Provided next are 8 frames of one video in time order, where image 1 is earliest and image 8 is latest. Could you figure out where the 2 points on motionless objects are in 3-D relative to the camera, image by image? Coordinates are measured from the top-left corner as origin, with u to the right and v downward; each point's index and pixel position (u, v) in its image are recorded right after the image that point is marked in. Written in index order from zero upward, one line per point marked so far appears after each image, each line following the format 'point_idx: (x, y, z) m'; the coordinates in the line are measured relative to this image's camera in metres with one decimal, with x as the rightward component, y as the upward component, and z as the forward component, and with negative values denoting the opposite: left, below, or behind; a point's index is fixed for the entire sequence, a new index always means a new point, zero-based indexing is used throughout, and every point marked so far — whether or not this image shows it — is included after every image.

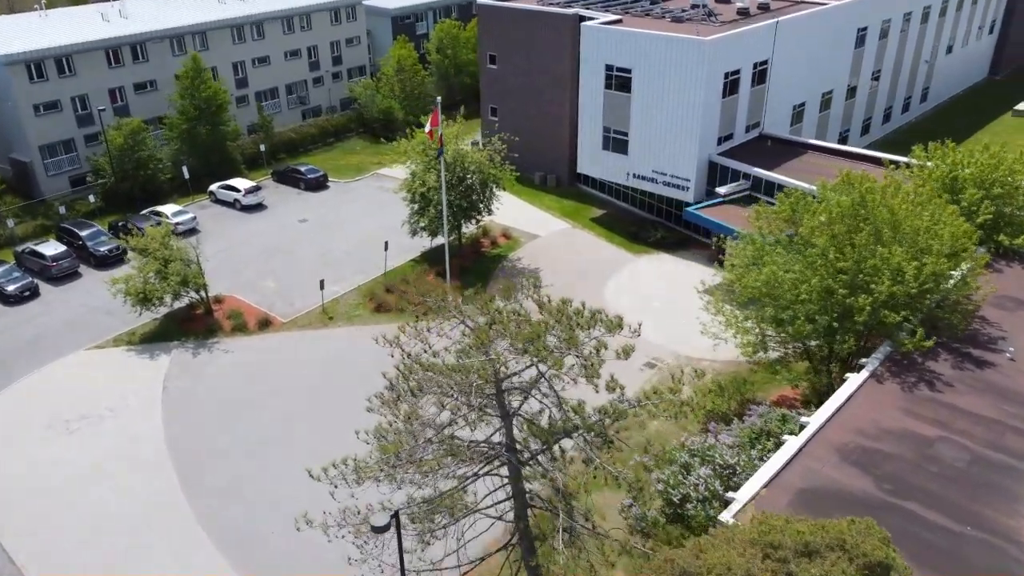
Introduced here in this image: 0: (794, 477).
0: (+6.0, -4.0, +16.8) m
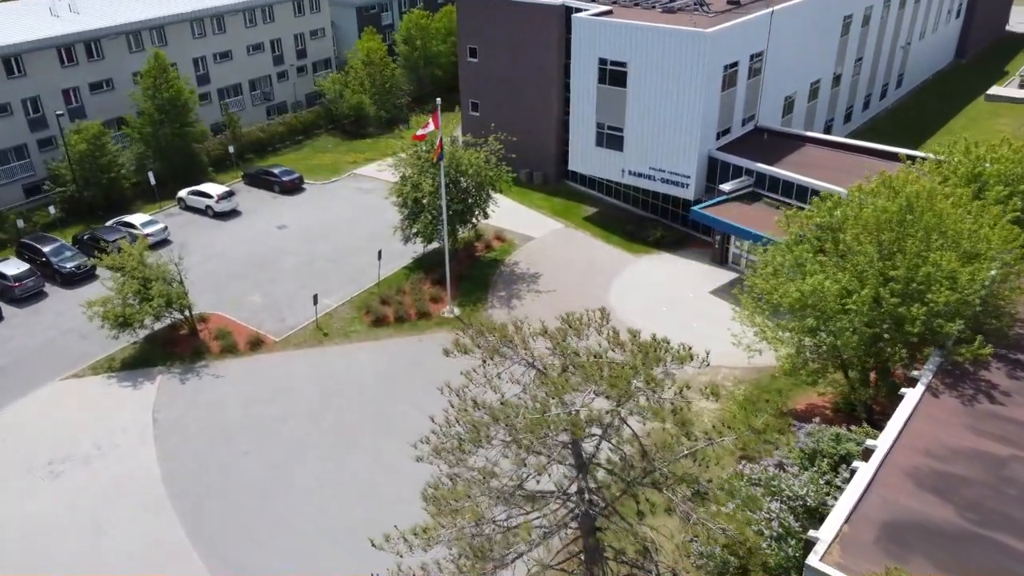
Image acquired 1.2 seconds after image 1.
0: (+7.2, -4.4, +15.8) m
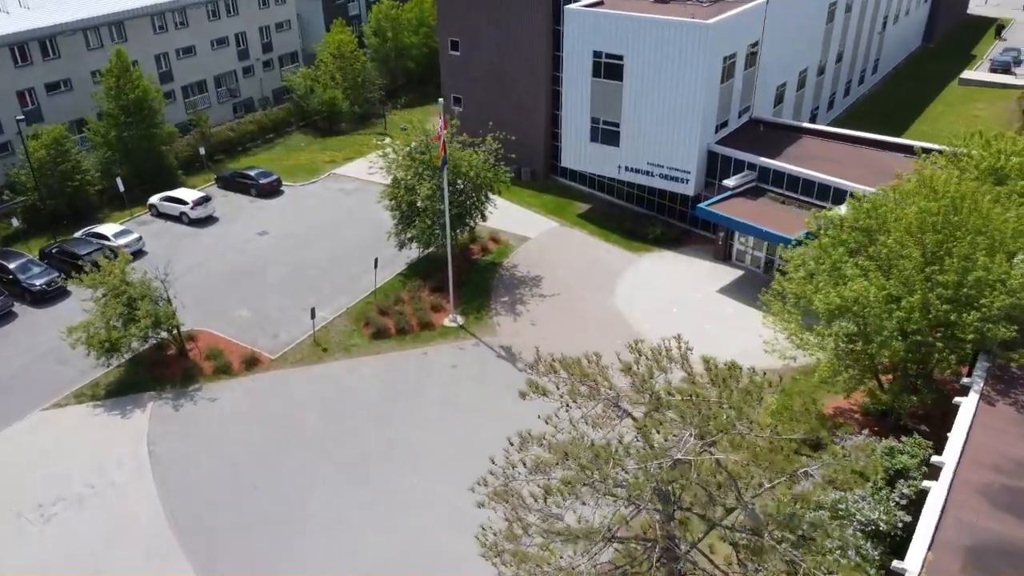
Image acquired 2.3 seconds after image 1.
0: (+8.4, -4.7, +15.0) m
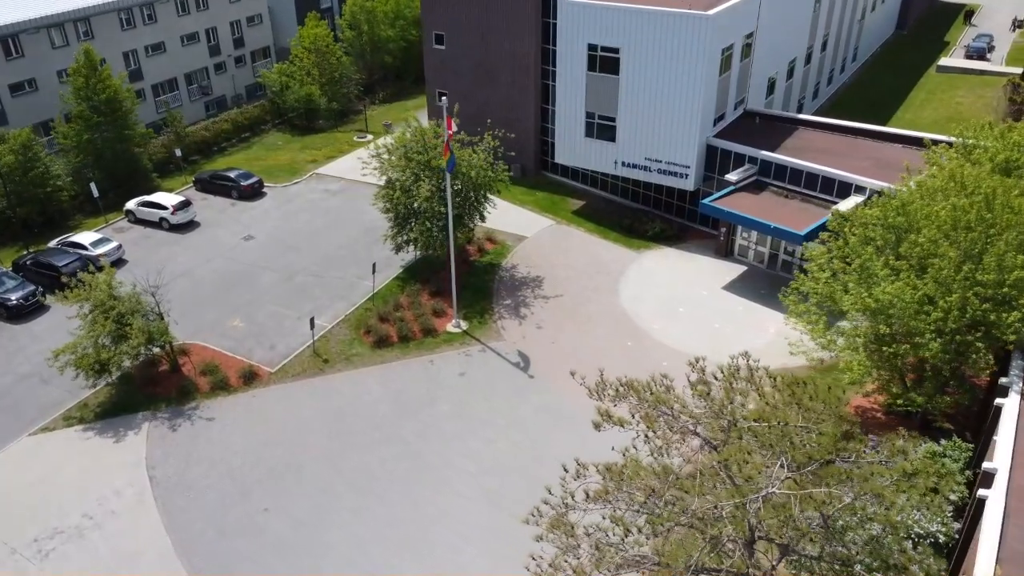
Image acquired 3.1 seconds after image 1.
0: (+9.3, -4.7, +14.6) m
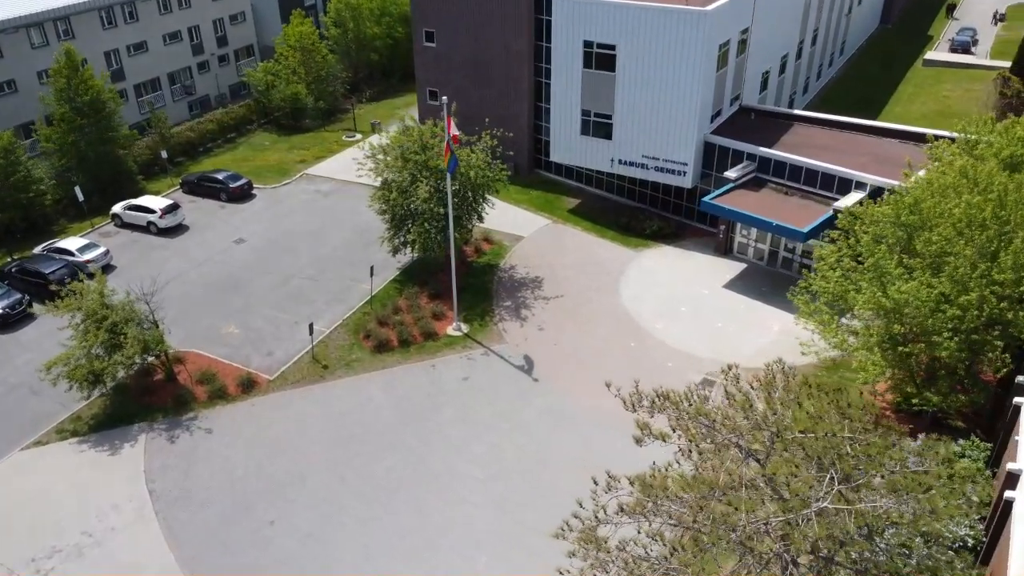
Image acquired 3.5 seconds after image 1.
0: (+9.8, -4.7, +14.4) m
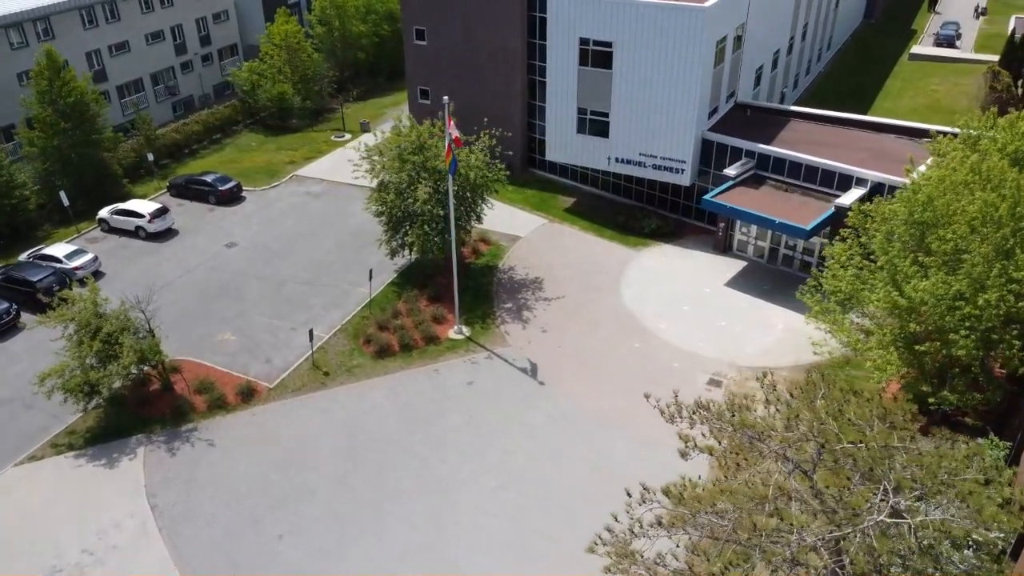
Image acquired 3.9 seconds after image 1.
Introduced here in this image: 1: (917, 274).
0: (+10.2, -4.7, +14.3) m
1: (+10.0, +0.4, +19.3) m
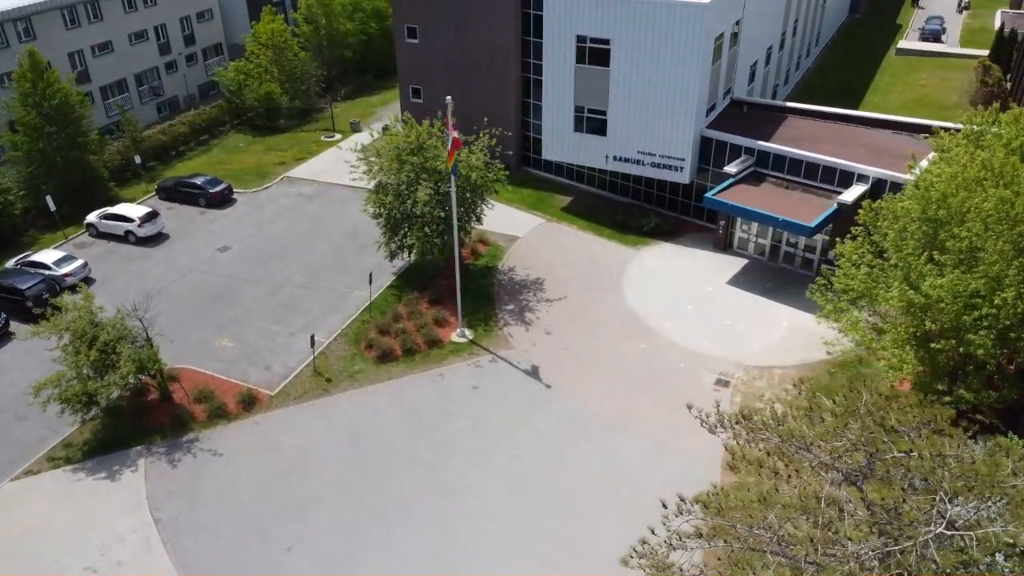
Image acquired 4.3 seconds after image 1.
0: (+10.7, -4.7, +14.1) m
1: (+10.3, +0.4, +19.2) m
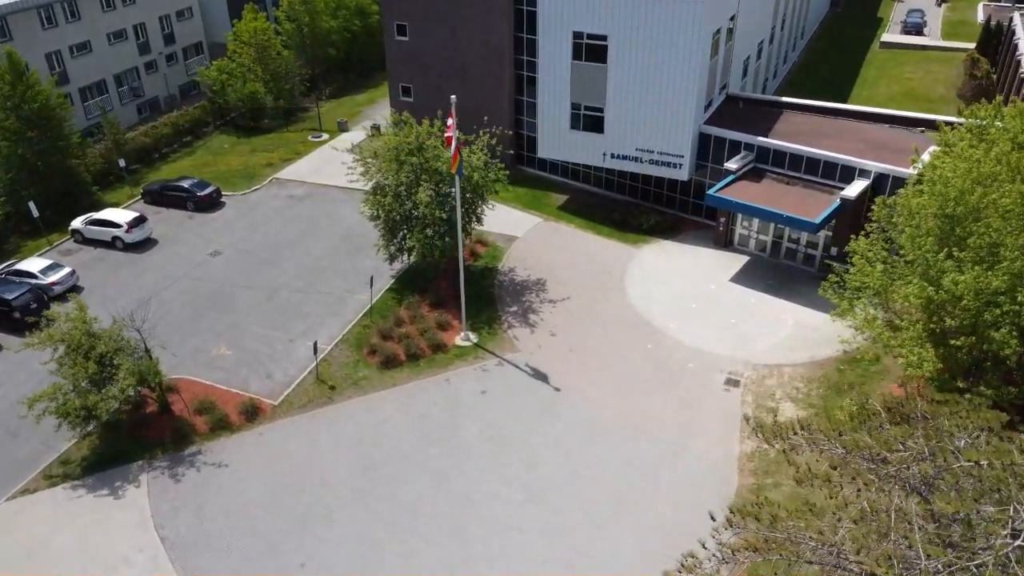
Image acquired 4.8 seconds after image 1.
0: (+11.4, -4.6, +14.0) m
1: (+10.7, +0.5, +19.0) m
